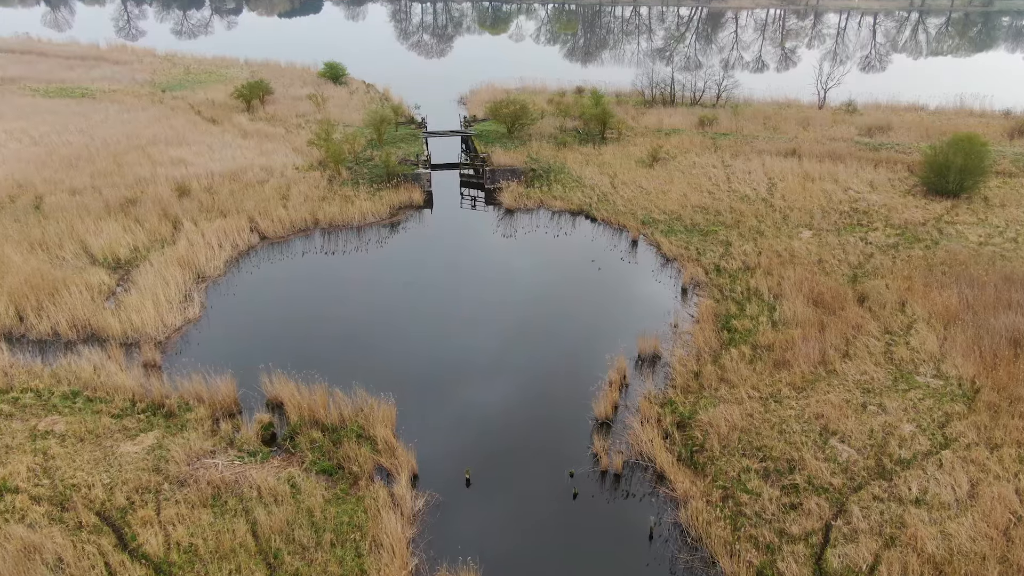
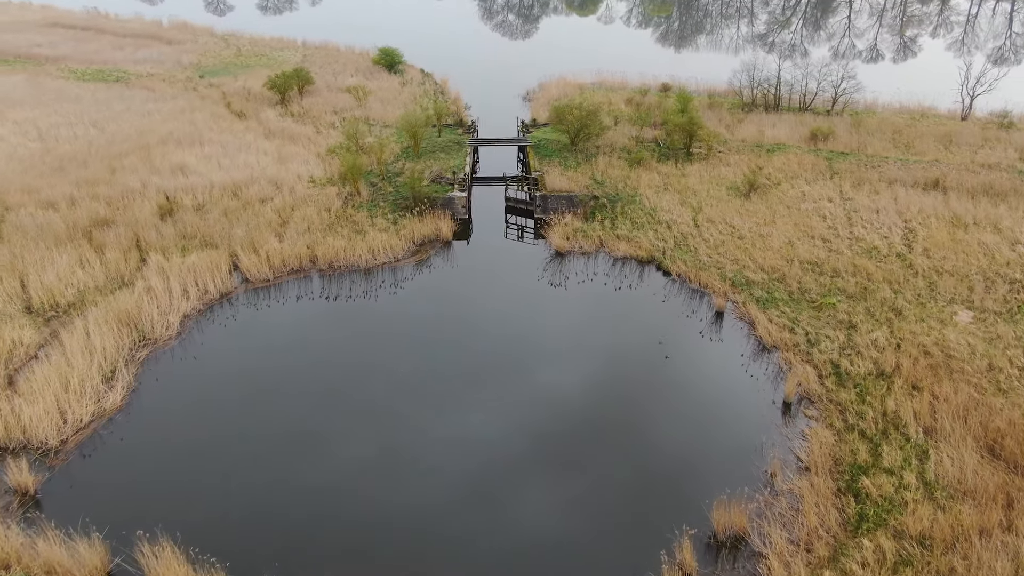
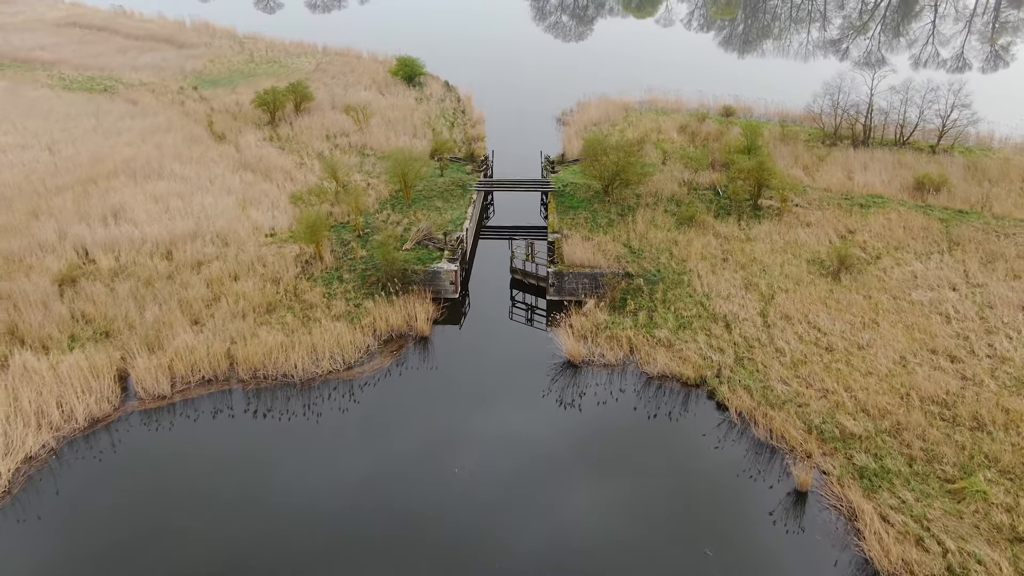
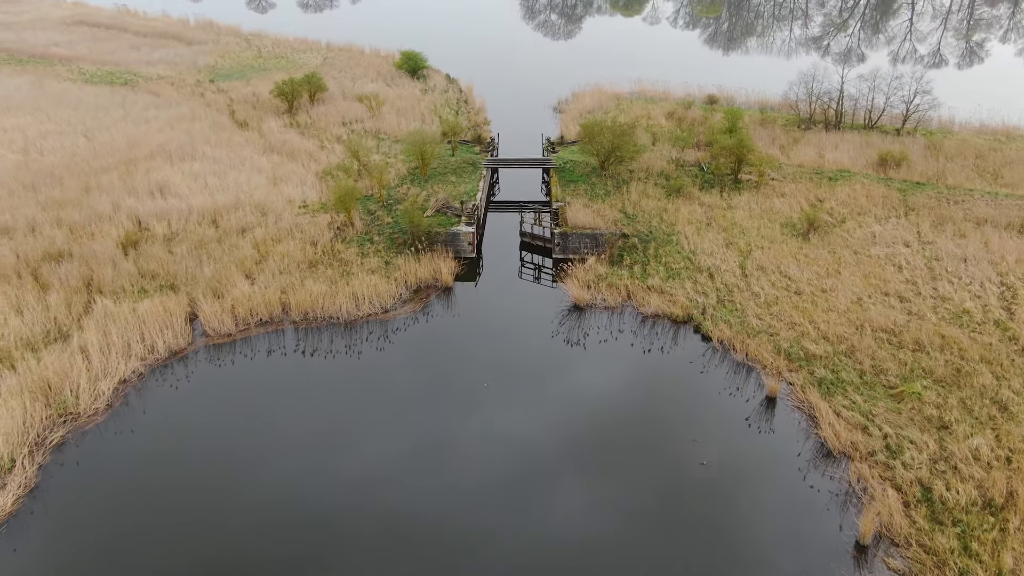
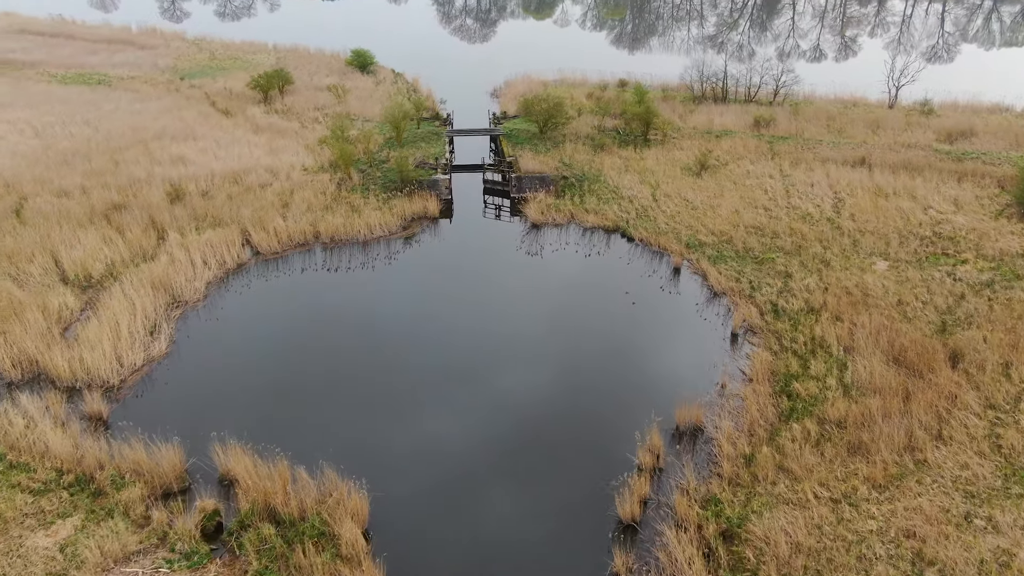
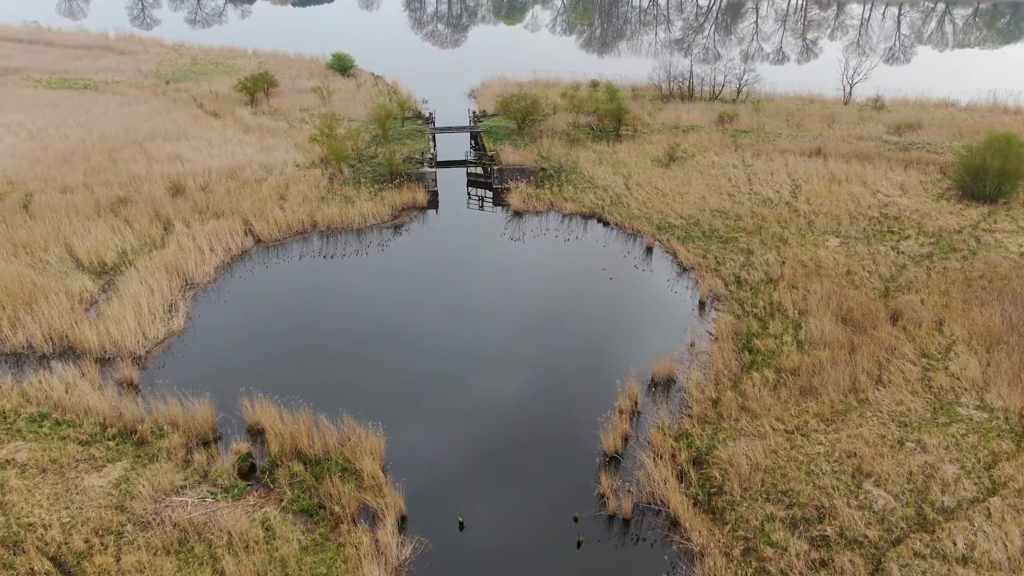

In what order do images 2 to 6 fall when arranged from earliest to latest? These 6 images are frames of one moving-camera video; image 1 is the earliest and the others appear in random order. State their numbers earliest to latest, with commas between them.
6, 5, 2, 4, 3
